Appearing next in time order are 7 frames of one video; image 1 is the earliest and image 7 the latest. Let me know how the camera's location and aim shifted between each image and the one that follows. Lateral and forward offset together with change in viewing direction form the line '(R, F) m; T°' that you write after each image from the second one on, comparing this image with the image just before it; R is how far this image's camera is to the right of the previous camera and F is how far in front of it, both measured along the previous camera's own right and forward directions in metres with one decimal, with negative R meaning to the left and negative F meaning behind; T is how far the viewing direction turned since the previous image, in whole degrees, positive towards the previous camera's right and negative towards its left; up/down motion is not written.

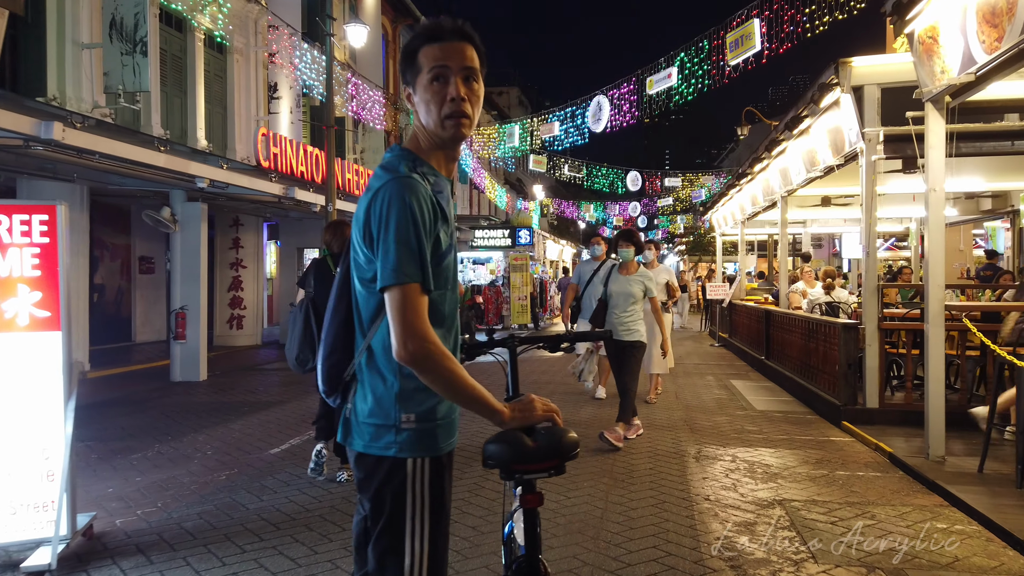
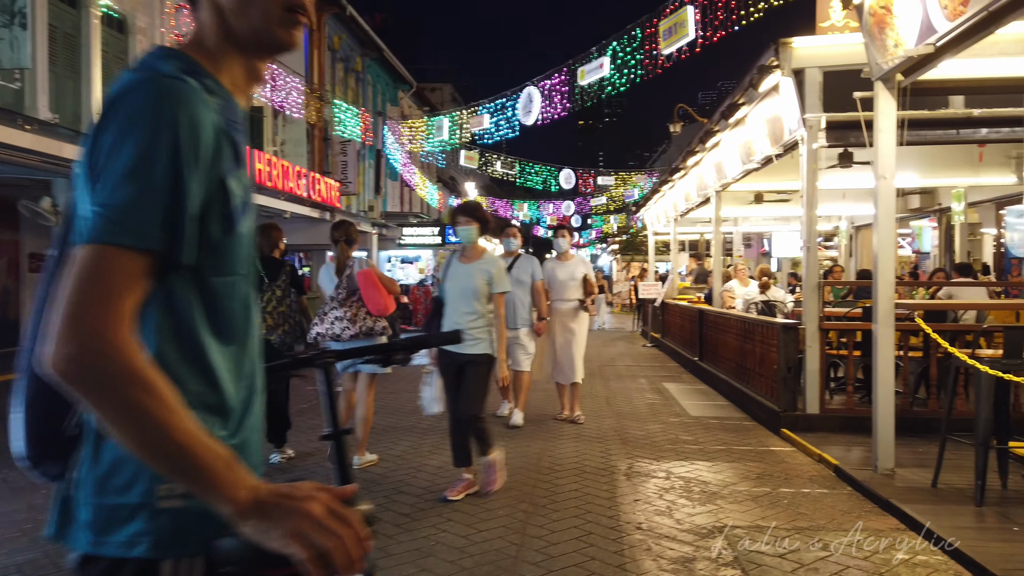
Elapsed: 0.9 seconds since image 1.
(+0.2, +0.7) m; +5°
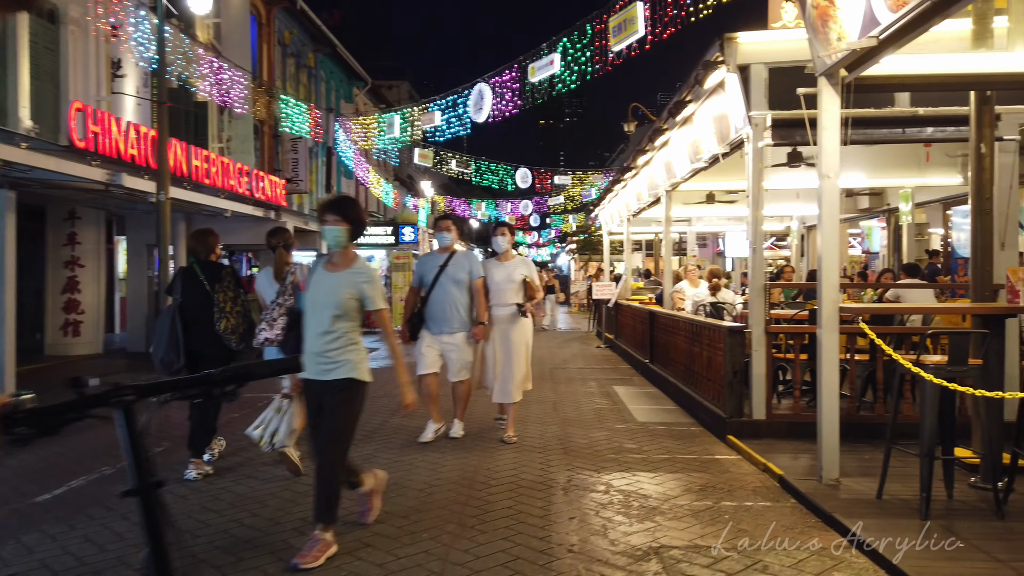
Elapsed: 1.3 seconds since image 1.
(+0.2, +0.3) m; +3°
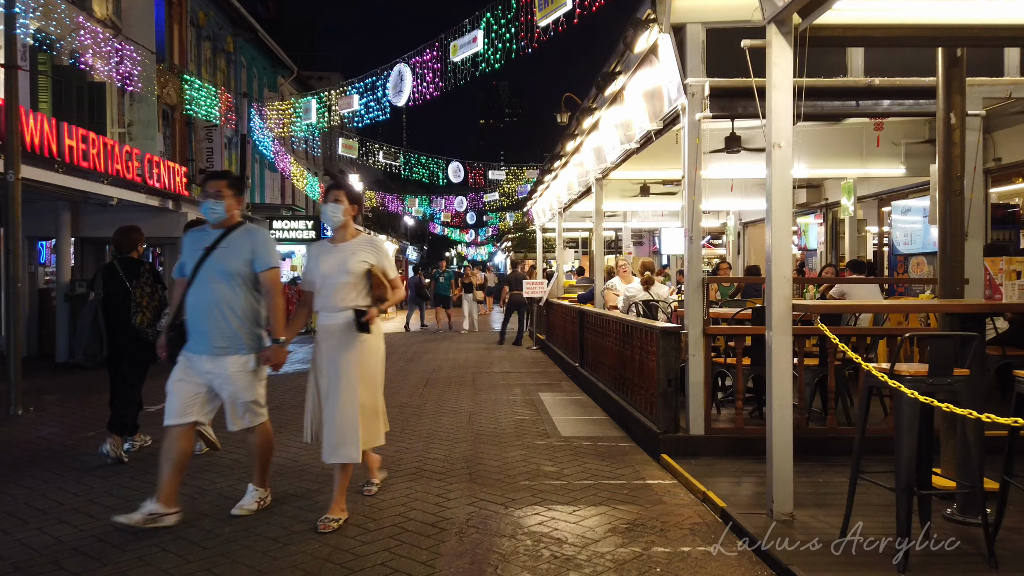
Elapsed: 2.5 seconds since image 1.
(+0.3, +1.0) m; +5°
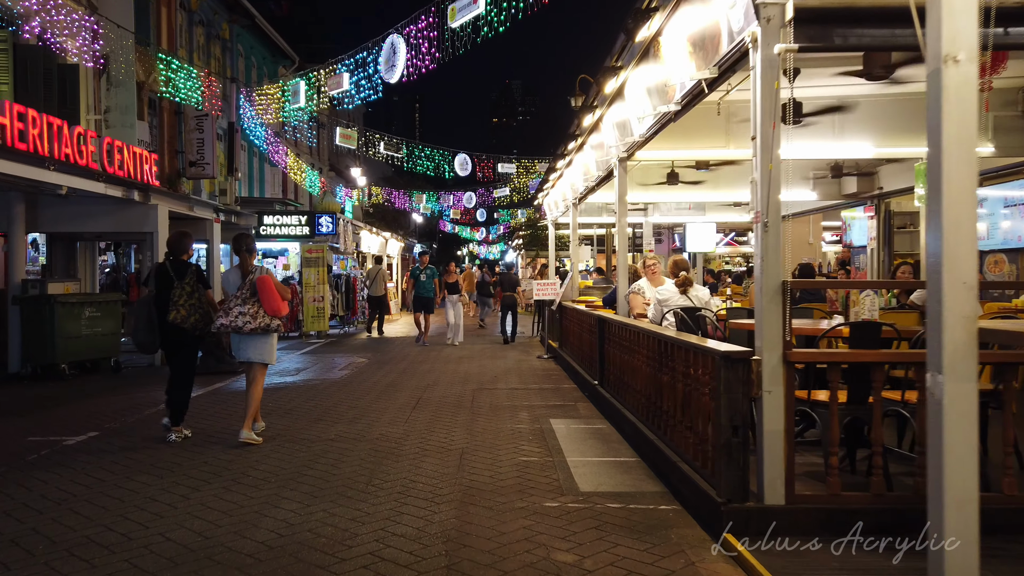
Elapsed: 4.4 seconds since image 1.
(+0.1, +1.7) m; -1°
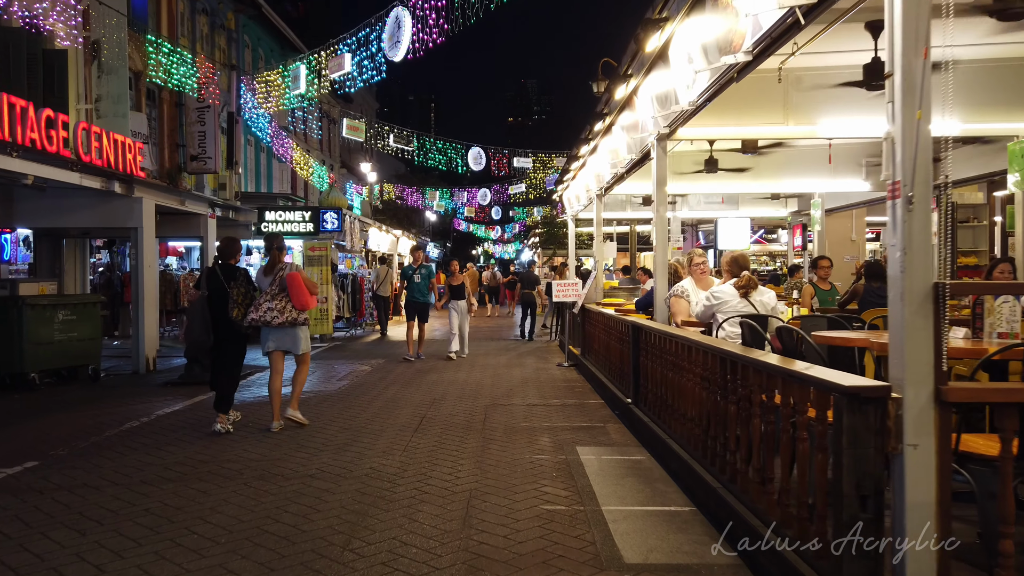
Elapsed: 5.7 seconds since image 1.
(0.0, +1.3) m; -1°
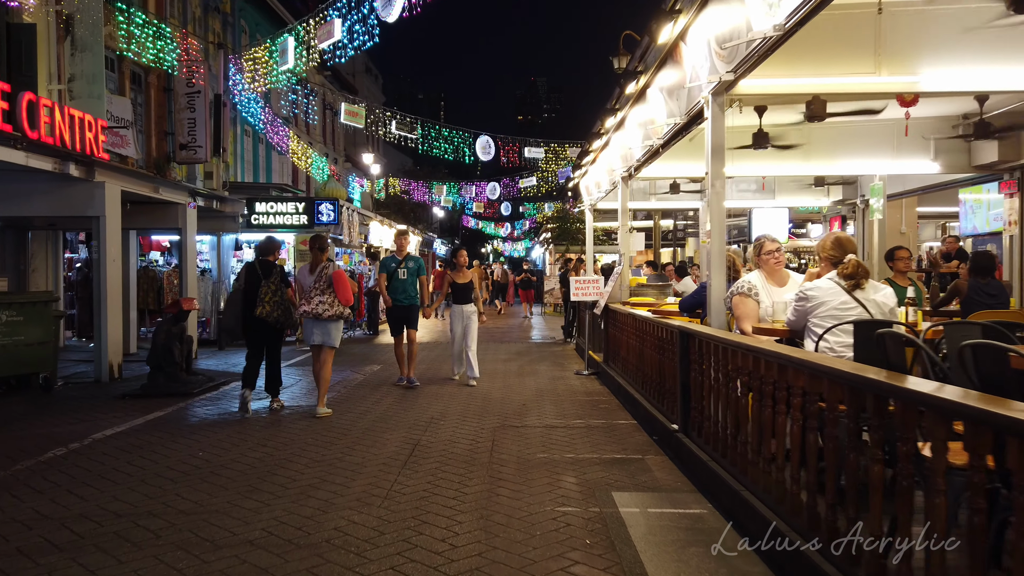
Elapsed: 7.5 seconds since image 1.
(0.0, +1.6) m; -1°
